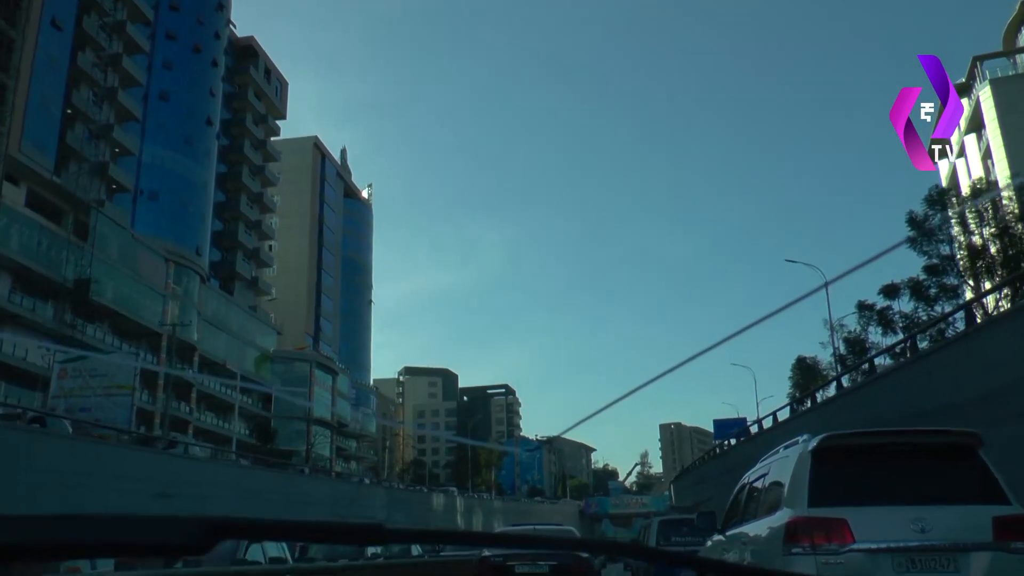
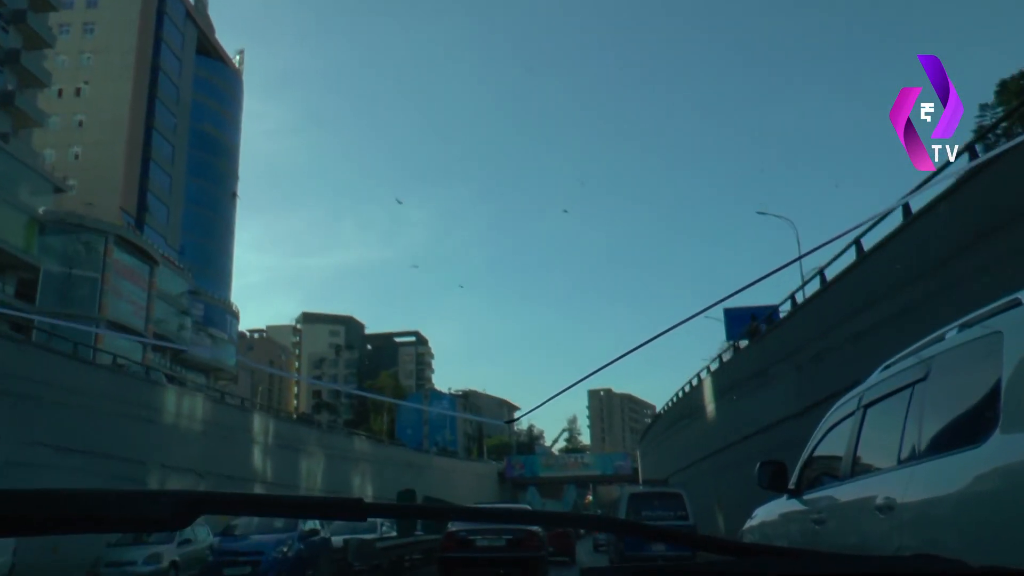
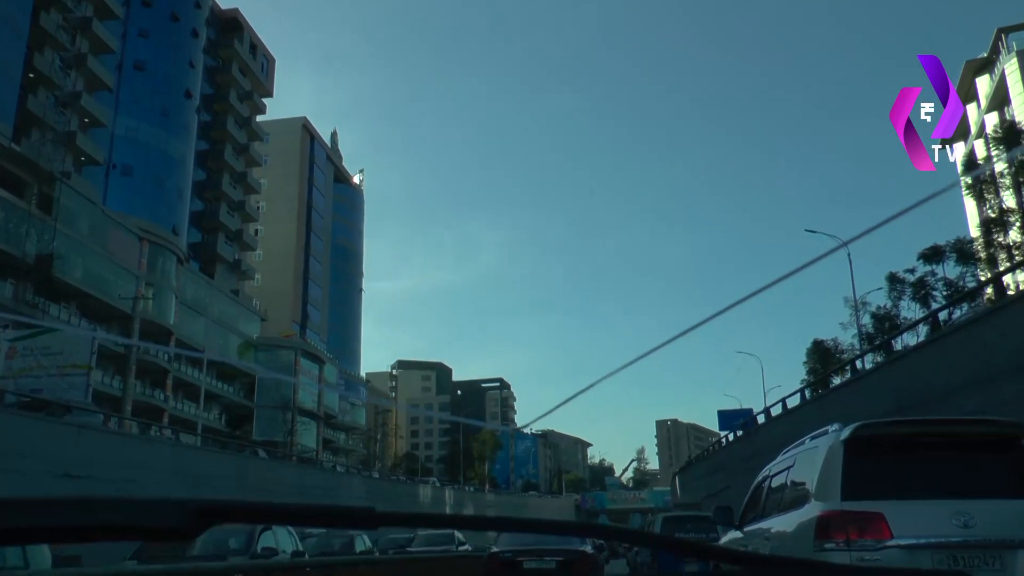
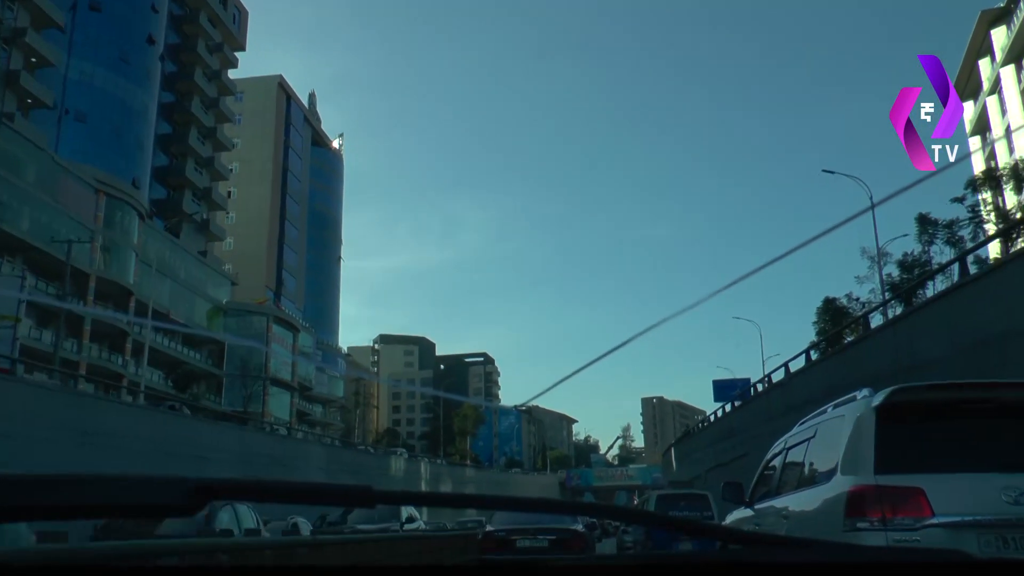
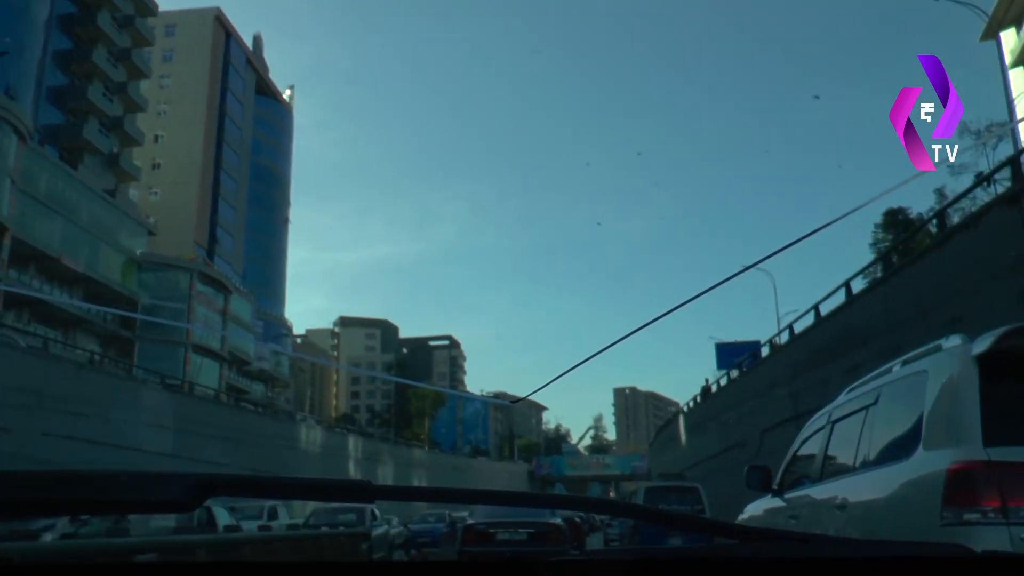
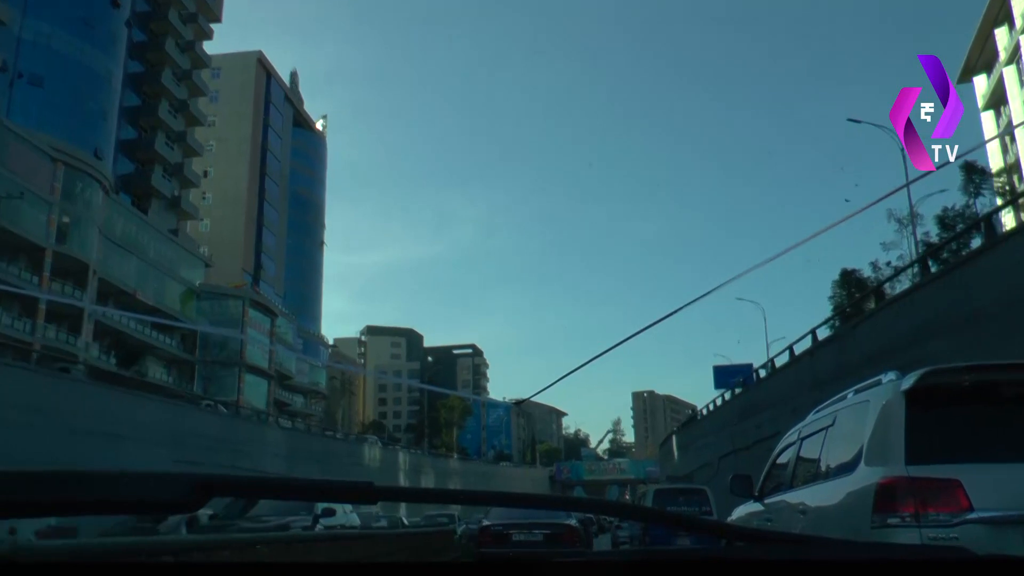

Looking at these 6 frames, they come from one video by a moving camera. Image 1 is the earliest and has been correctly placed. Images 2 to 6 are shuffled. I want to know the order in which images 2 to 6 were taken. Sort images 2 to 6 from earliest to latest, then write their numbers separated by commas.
3, 4, 6, 5, 2
